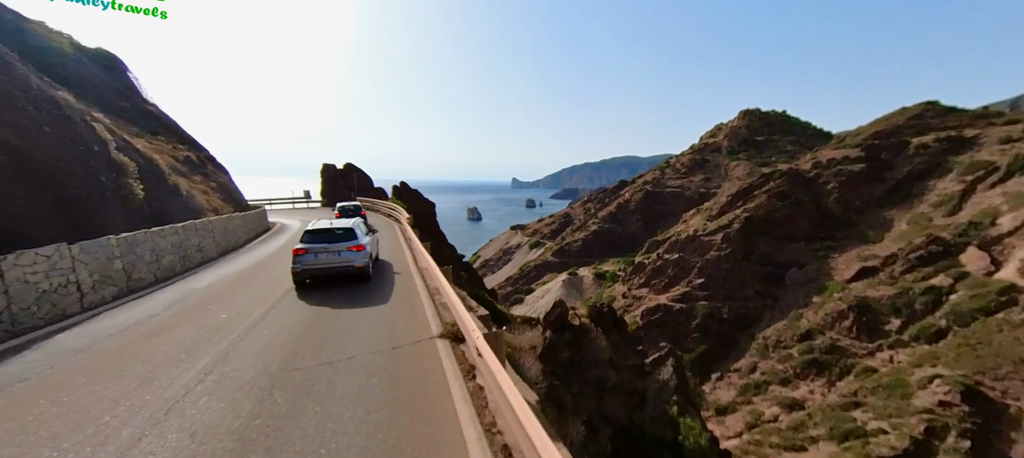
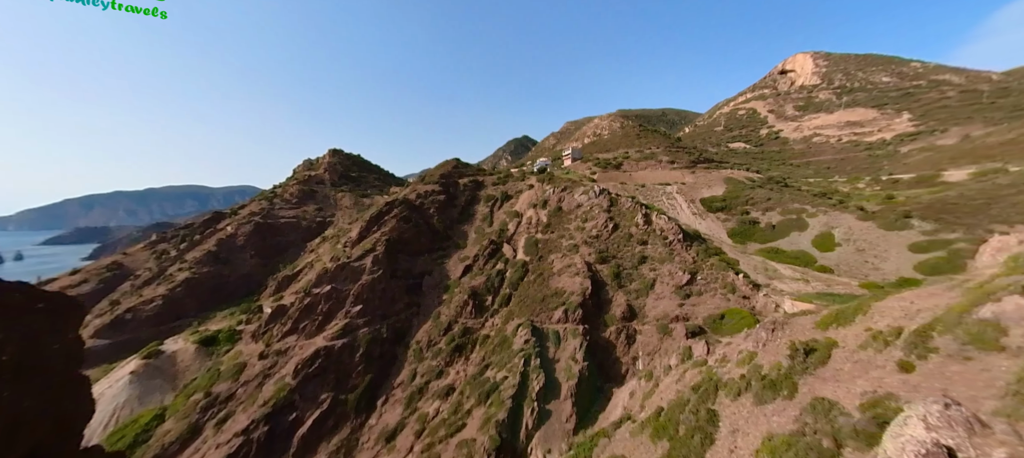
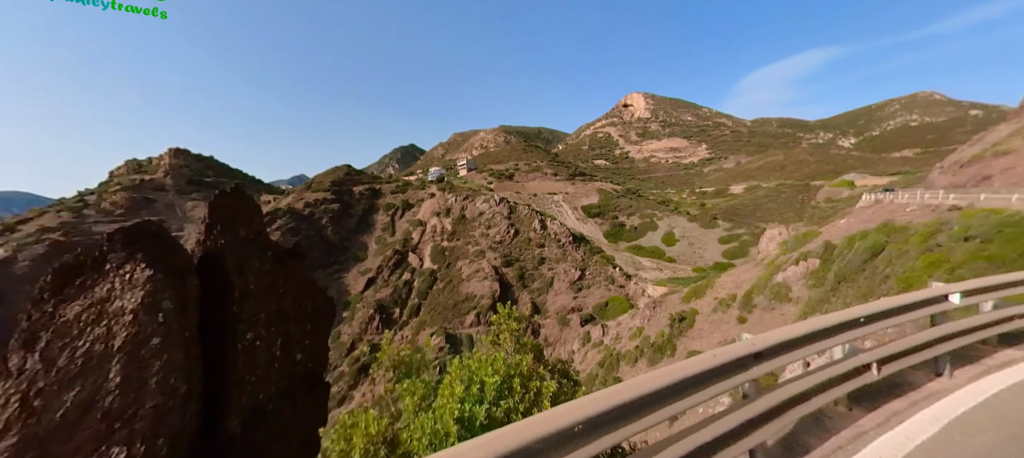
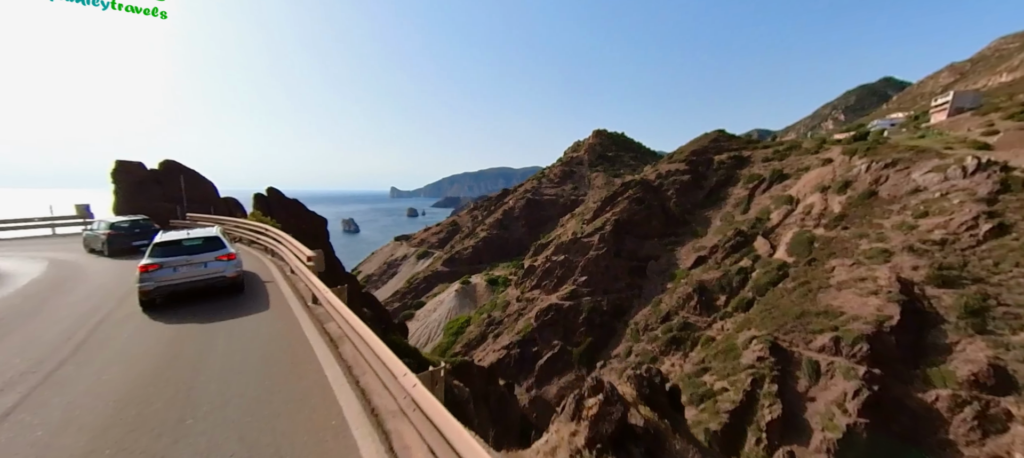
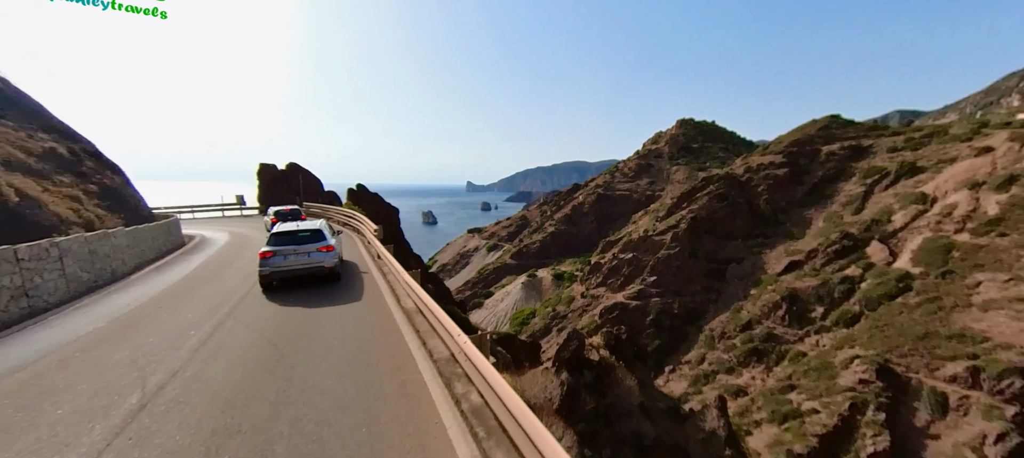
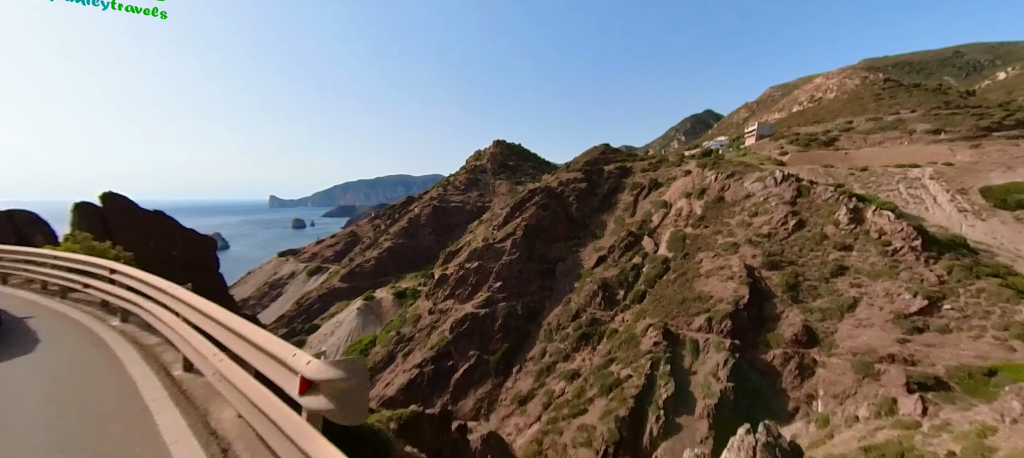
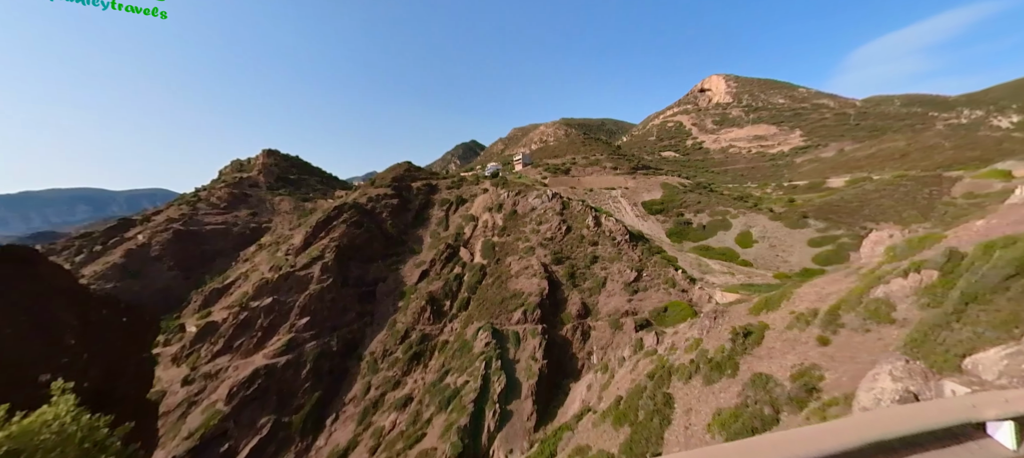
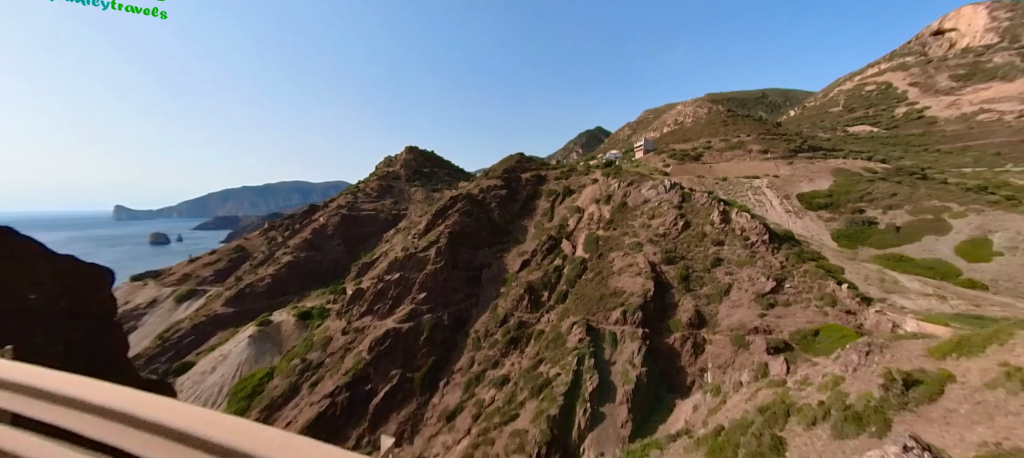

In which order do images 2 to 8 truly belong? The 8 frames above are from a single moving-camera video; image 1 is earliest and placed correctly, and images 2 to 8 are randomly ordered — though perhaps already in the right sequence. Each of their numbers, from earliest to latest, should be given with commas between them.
5, 4, 6, 8, 2, 7, 3
